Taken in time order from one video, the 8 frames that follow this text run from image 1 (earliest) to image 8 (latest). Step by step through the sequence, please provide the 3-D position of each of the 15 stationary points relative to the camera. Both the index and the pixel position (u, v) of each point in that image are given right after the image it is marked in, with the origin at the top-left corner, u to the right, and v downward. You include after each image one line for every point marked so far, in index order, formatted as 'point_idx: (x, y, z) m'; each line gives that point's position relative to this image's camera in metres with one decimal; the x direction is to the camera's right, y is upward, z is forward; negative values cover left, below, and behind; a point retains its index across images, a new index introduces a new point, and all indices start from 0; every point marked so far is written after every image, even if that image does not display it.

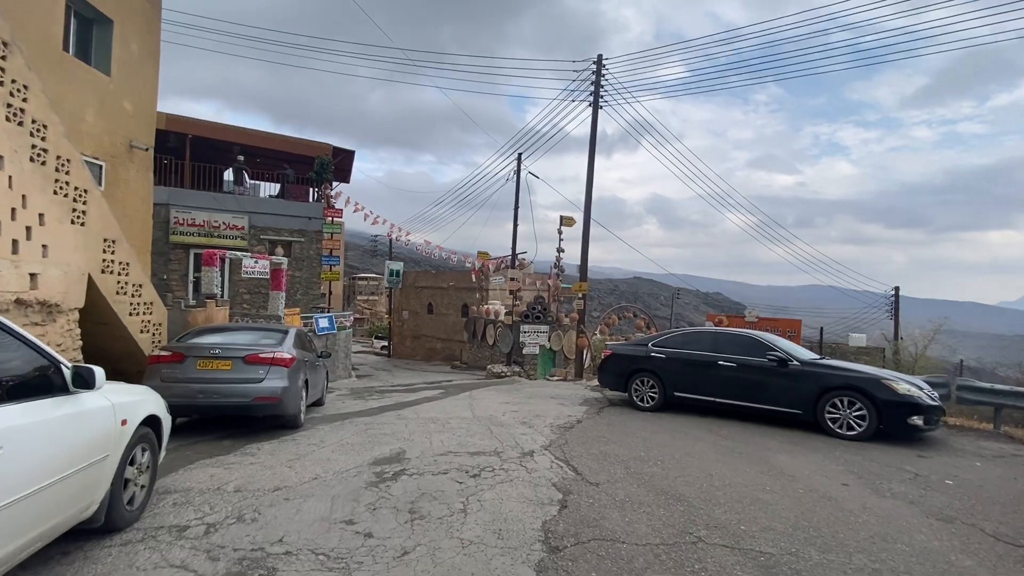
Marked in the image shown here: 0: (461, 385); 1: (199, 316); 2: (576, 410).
0: (-1.5, -2.9, +14.5) m
1: (-7.1, -0.6, +11.0) m
2: (+1.3, -2.4, +9.5) m
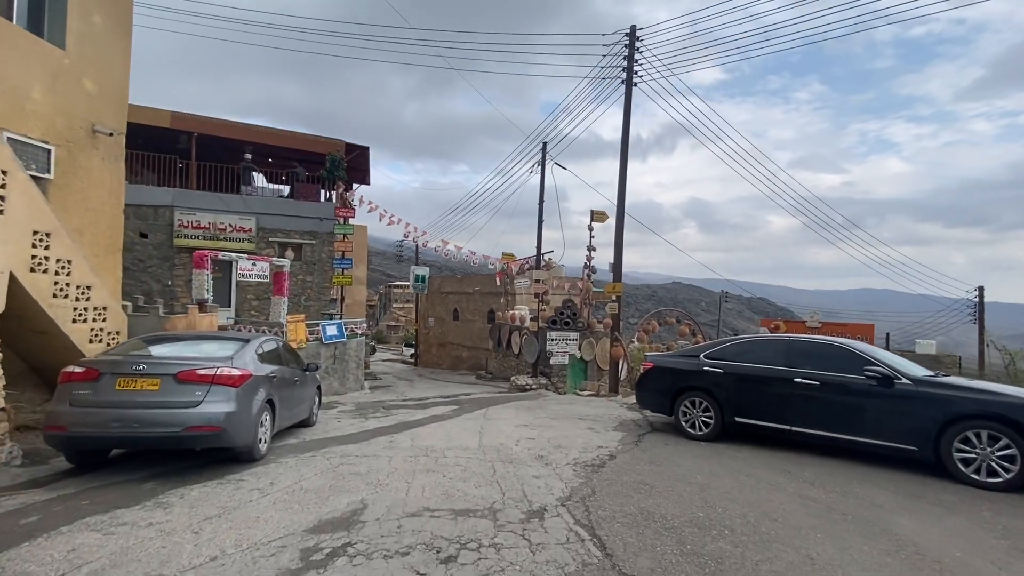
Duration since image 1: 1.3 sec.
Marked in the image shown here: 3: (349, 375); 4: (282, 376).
0: (-0.8, -3.0, +12.9) m
1: (-6.7, -0.7, +9.8) m
2: (+1.5, -2.4, +7.7) m
3: (-5.0, -2.7, +15.0) m
4: (-3.5, -1.3, +7.2) m
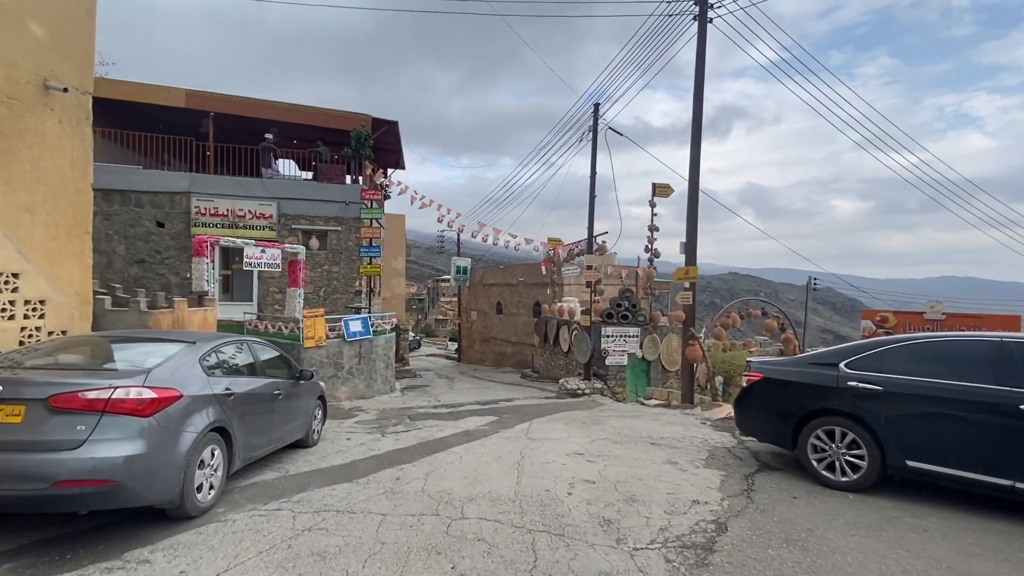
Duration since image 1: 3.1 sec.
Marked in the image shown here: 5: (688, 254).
0: (+0.3, -2.7, +10.8) m
1: (-5.9, -0.5, +8.2) m
2: (+2.1, -2.1, +5.3) m
3: (-3.7, -2.4, +13.3) m
4: (-2.9, -1.2, +5.4) m
5: (+3.9, +0.8, +10.7) m
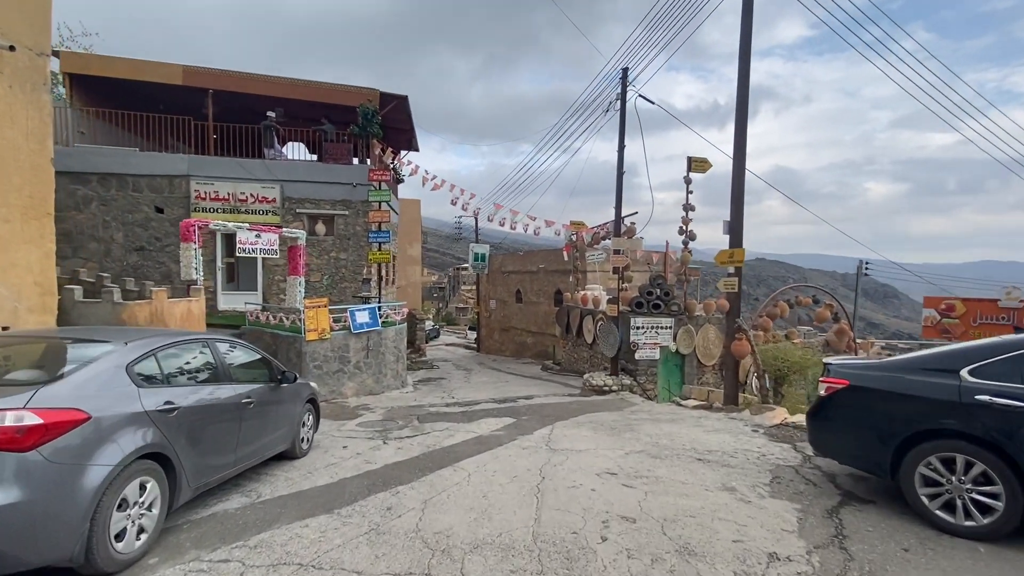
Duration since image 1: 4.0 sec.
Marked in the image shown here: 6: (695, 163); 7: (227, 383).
0: (+0.6, -2.5, +9.7) m
1: (-5.7, -0.4, +7.4) m
2: (+2.3, -2.0, +4.1) m
3: (-3.2, -2.1, +12.3) m
4: (-2.8, -1.0, +4.4) m
5: (+4.3, +1.0, +9.4) m
6: (+4.8, +3.3, +12.8) m
7: (-2.9, -1.0, +4.9) m
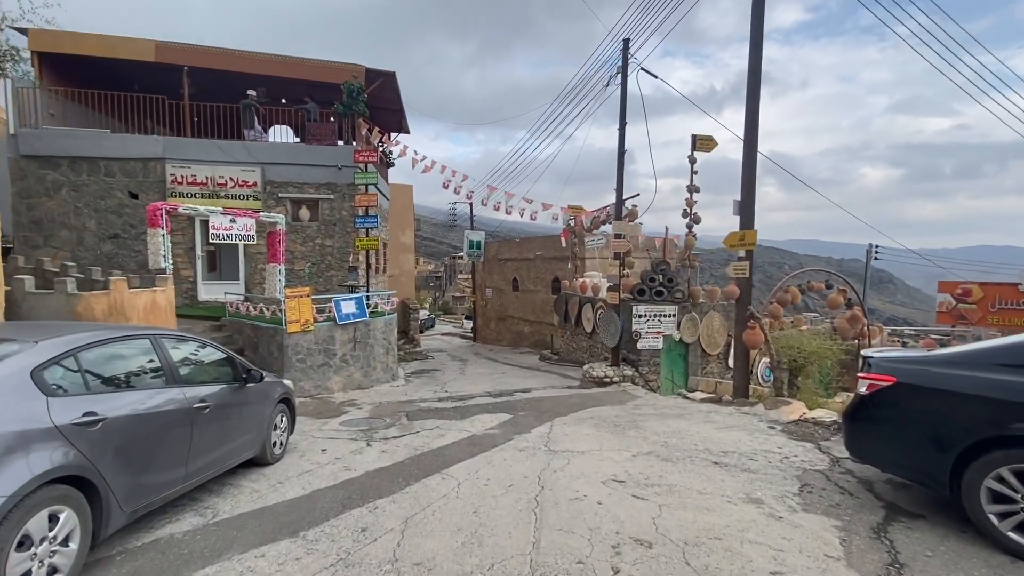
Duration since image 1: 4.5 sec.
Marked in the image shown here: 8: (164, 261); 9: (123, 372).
0: (+0.6, -2.2, +9.1) m
1: (-5.7, -0.2, +6.7) m
2: (+2.2, -1.9, +3.5) m
3: (-3.3, -1.8, +11.7) m
4: (-2.8, -0.9, +3.7) m
5: (+4.2, +1.3, +8.7) m
6: (+4.7, +3.7, +12.0) m
7: (-2.9, -0.8, +4.2) m
8: (-6.0, +0.5, +8.4) m
9: (-3.0, -0.7, +3.8) m
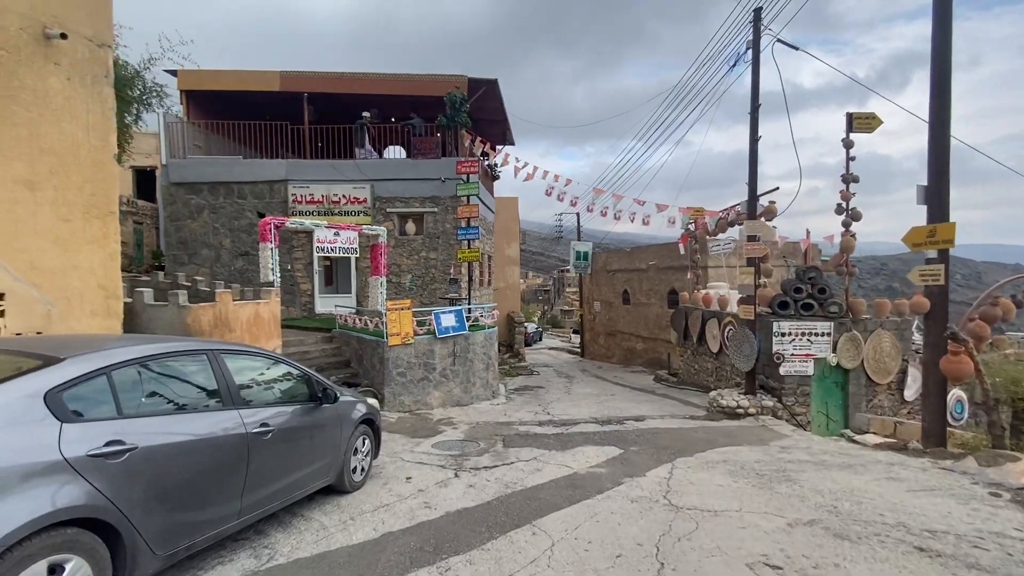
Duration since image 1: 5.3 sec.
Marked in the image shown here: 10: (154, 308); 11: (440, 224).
0: (+2.3, -2.4, +7.7) m
1: (-4.3, -0.4, +6.8) m
2: (+2.7, -1.9, +1.9) m
3: (-0.8, -2.1, +11.1) m
4: (-2.2, -1.0, +3.3) m
5: (+5.8, +1.2, +6.6) m
6: (+7.0, +3.4, +9.8) m
7: (-2.2, -0.9, +3.8) m
8: (-4.3, +0.3, +8.6) m
9: (-2.4, -0.7, +3.4) m
10: (-5.1, -0.3, +6.8) m
11: (-2.0, +1.8, +13.4) m
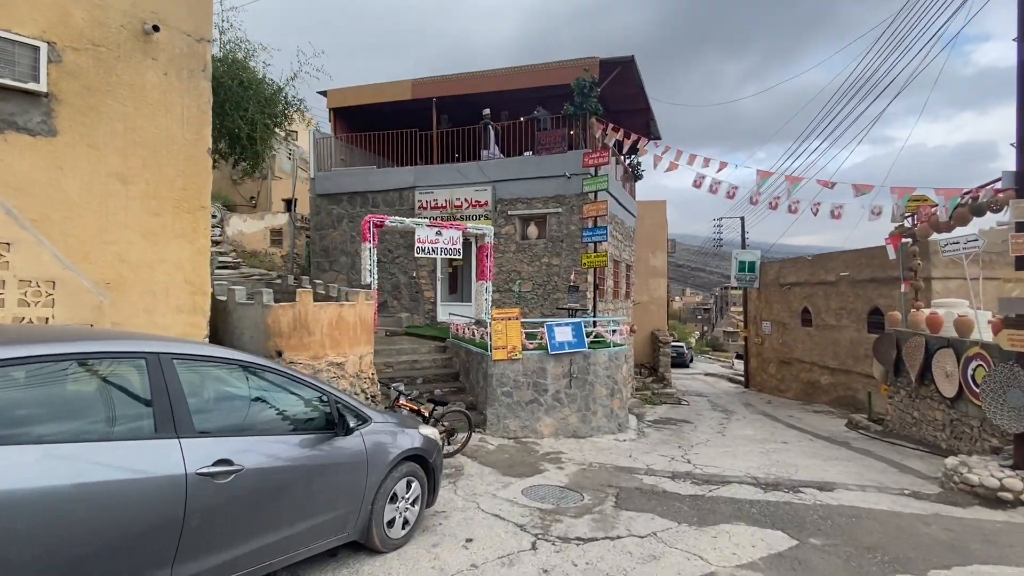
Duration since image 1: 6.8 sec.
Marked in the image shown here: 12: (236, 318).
0: (+3.6, -2.5, +5.0) m
1: (-3.0, -0.4, +6.3) m
2: (+2.2, -1.8, -0.6) m
3: (+1.6, -2.3, +9.3) m
4: (-2.0, -0.9, +2.3) m
5: (+6.6, +1.1, +3.0) m
6: (+8.8, +3.2, +5.8) m
7: (-1.9, -0.8, +2.7) m
8: (-2.3, +0.2, +8.0) m
9: (-2.2, -0.6, +2.4) m
10: (-3.7, -0.3, +6.5) m
11: (+1.3, +1.5, +11.9) m
12: (-3.8, -0.4, +6.6) m
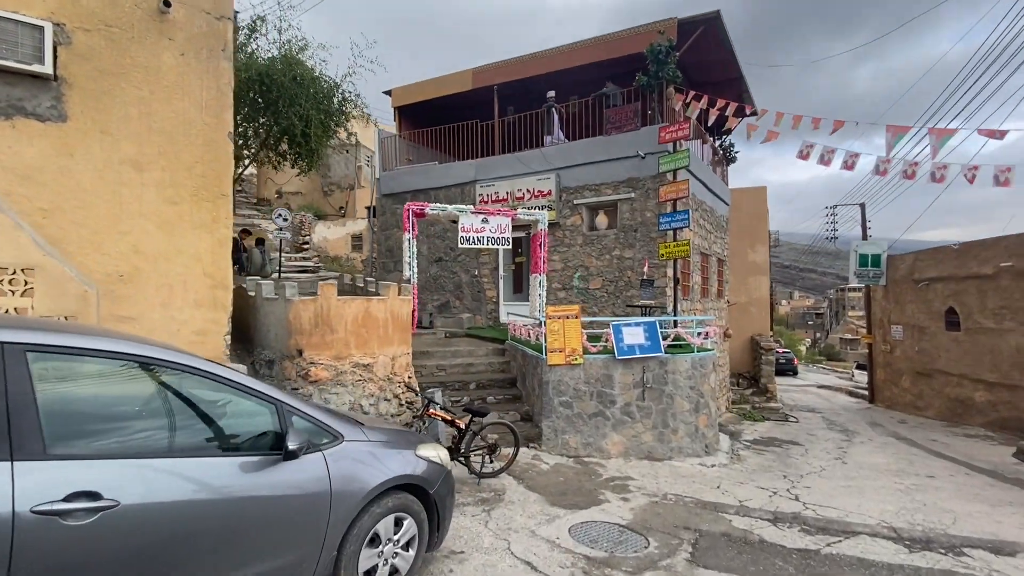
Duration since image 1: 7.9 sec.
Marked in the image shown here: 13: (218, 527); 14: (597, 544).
0: (+3.8, -2.3, +3.2) m
1: (-2.4, -0.3, +5.7) m
2: (+1.4, -1.5, -2.0) m
3: (+2.7, -2.2, +7.7) m
4: (-2.2, -0.7, +1.5) m
5: (+6.4, +1.3, +0.8) m
6: (+9.0, +3.4, +3.1) m
7: (-2.0, -0.7, +2.0) m
8: (-1.5, +0.3, +7.2) m
9: (-2.4, -0.5, +1.7) m
10: (-3.1, -0.2, +6.1) m
11: (+2.8, +1.6, +10.5) m
12: (-3.2, -0.3, +6.1) m
13: (-1.5, -1.1, +2.4) m
14: (+0.8, -2.4, +4.5) m
